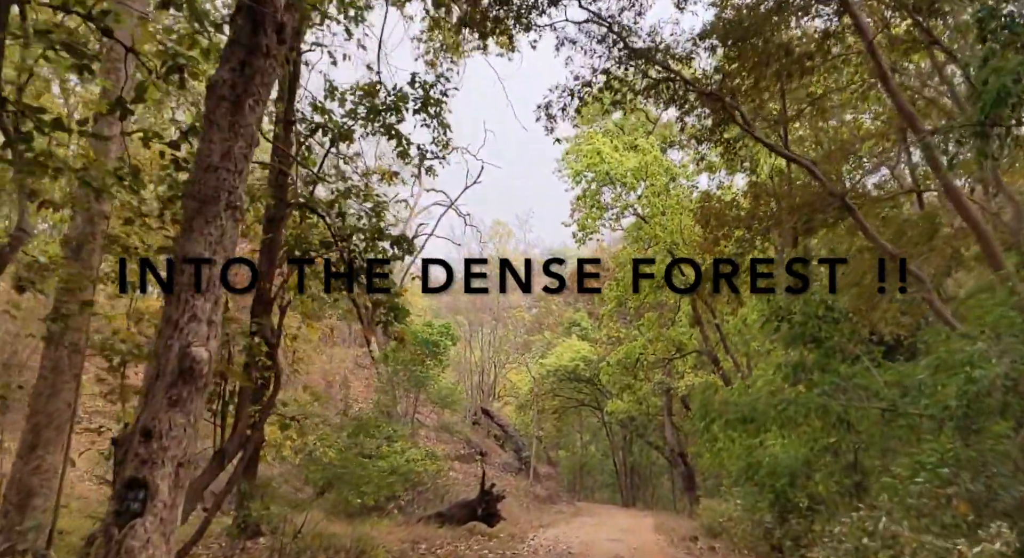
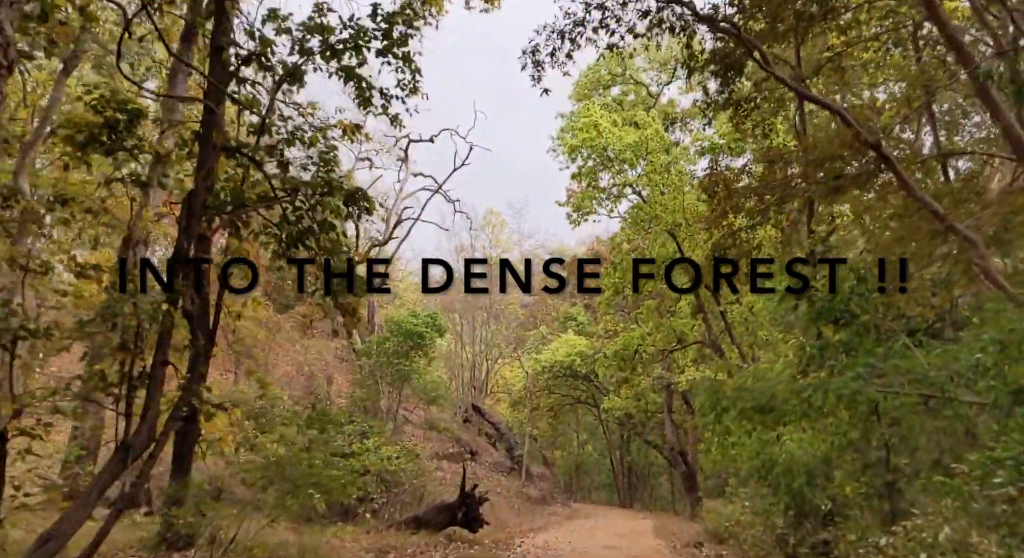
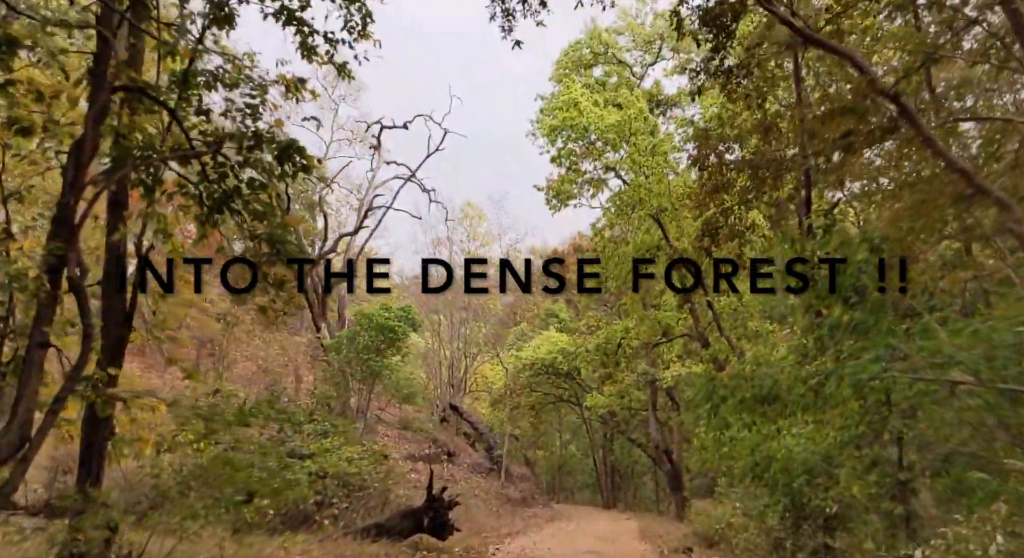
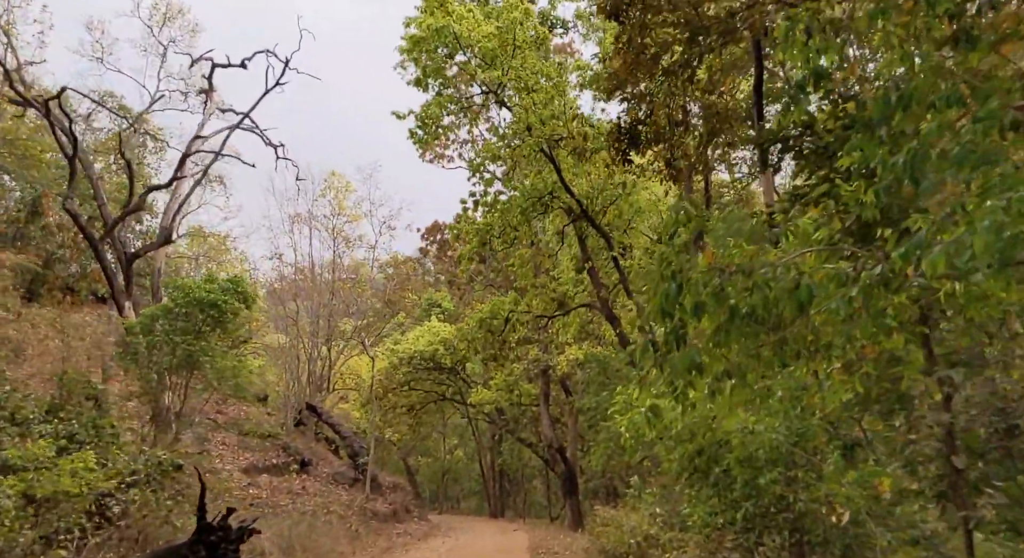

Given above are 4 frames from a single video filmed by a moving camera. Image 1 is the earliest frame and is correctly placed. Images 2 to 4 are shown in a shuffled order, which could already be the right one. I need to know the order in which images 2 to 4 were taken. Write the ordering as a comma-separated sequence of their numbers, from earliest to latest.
2, 3, 4
